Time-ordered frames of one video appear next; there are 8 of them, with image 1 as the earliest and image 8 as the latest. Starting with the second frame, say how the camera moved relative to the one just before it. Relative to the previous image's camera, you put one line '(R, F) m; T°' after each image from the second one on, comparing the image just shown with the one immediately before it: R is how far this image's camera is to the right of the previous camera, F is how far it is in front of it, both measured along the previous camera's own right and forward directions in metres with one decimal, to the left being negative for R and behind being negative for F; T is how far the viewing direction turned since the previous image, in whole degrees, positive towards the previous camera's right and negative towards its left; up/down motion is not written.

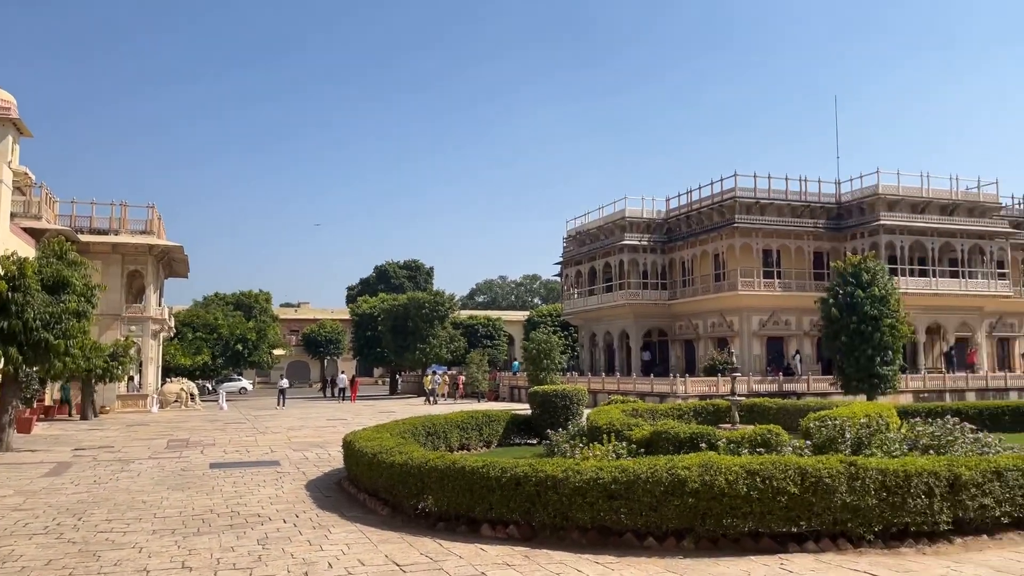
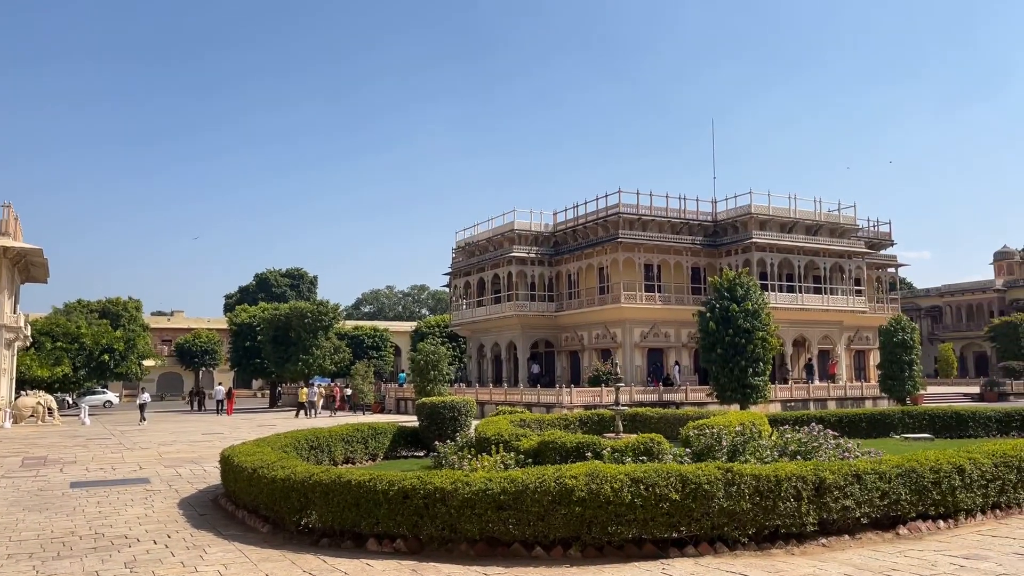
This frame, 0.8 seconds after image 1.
(0.0, 0.0) m; +8°
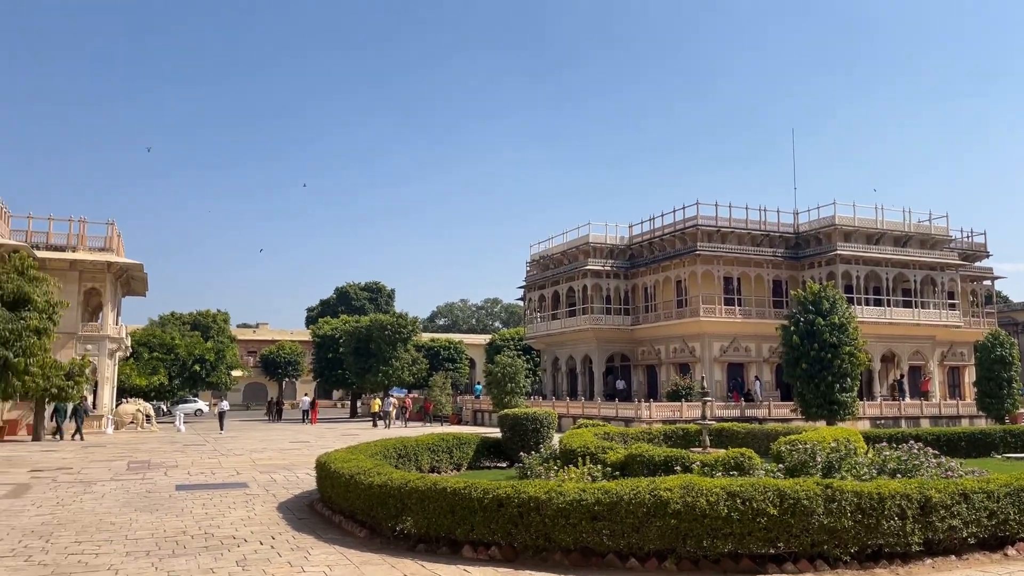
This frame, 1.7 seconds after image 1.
(-0.2, -0.2) m; -5°
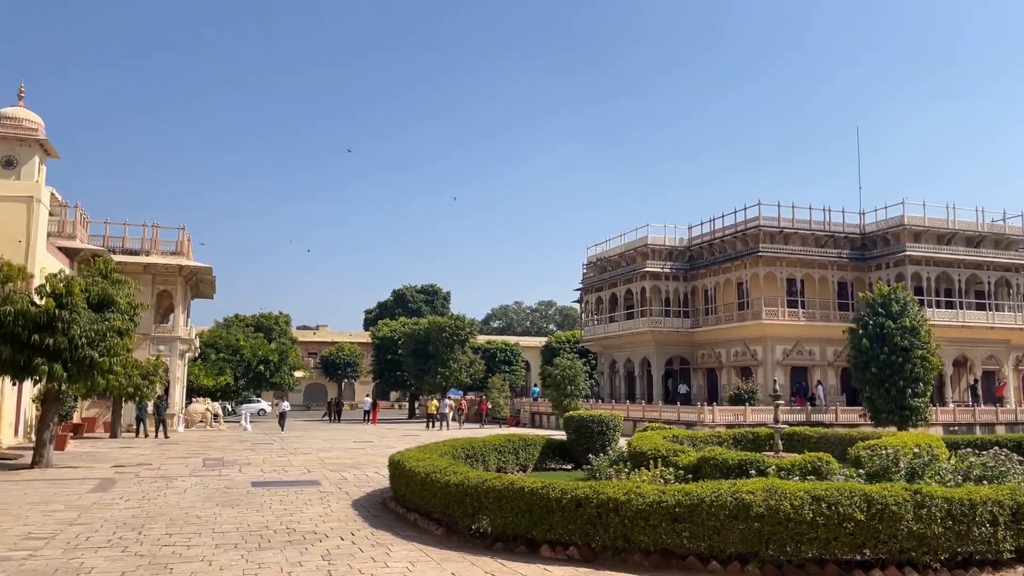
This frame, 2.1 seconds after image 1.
(-0.3, -0.1) m; -4°
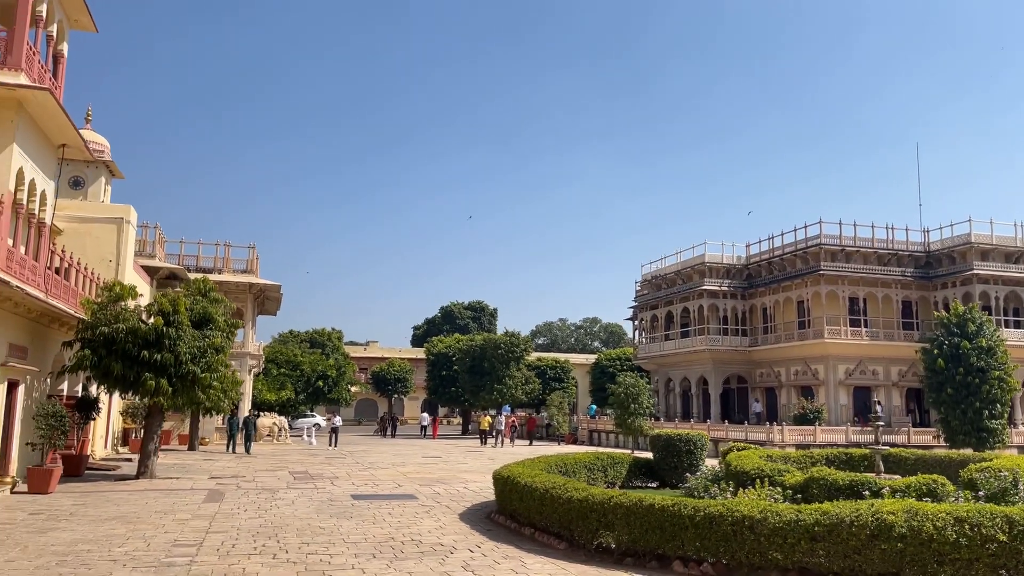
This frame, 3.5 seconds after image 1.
(-1.0, -0.4) m; -3°
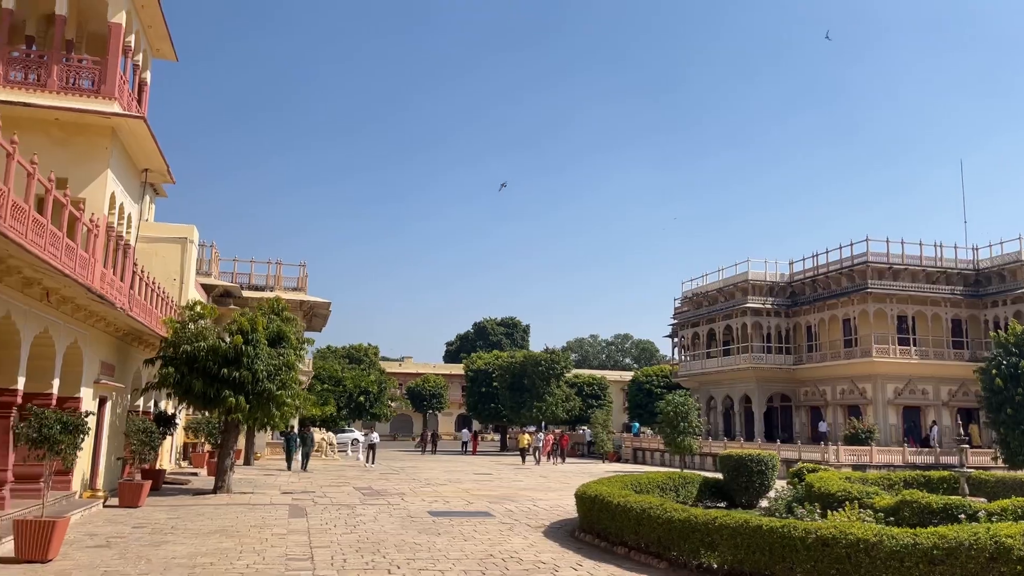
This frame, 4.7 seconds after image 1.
(-1.0, -0.3) m; -2°
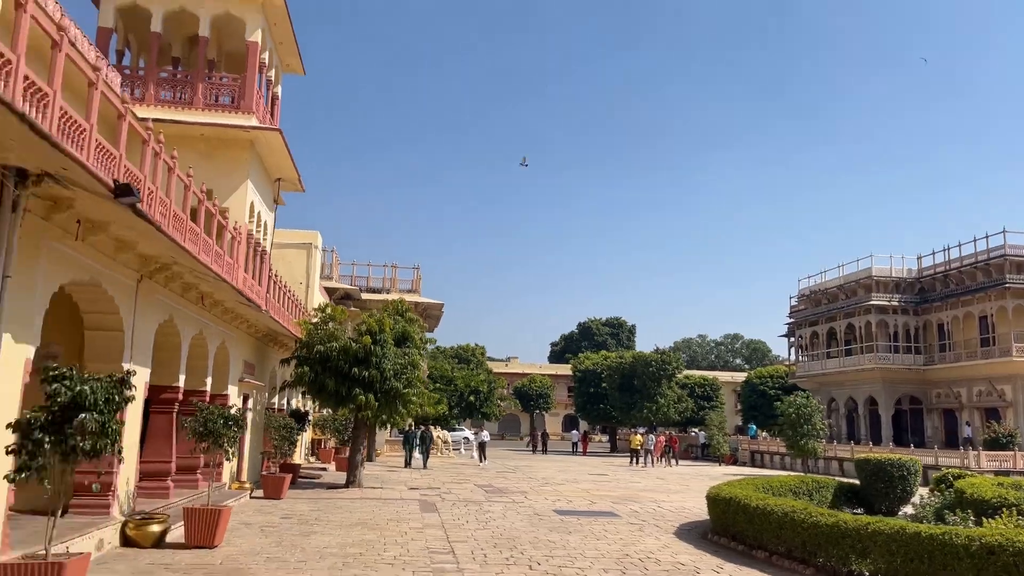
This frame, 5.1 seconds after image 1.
(-0.4, -0.1) m; -7°
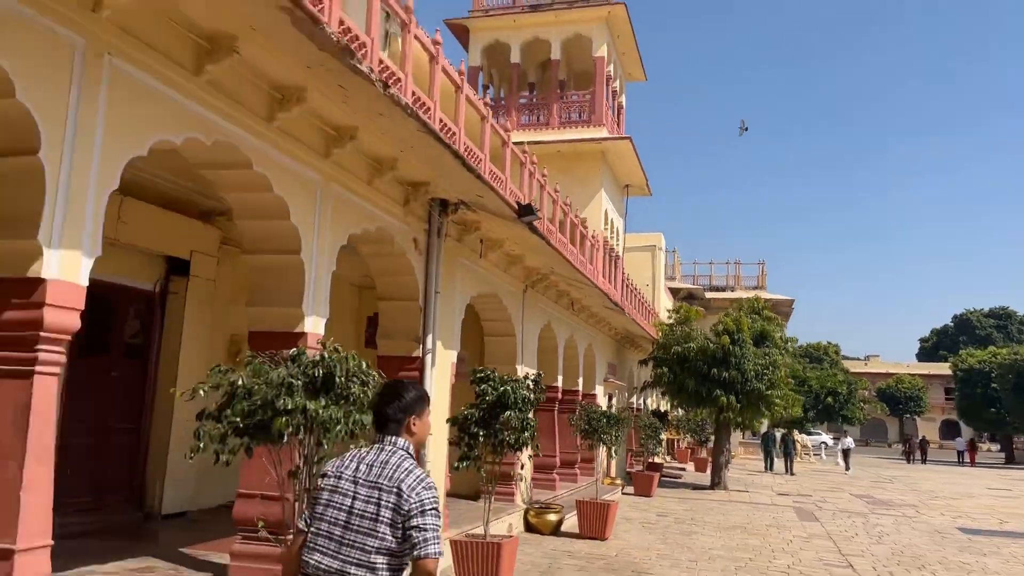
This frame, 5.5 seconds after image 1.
(-0.5, -0.1) m; -24°
